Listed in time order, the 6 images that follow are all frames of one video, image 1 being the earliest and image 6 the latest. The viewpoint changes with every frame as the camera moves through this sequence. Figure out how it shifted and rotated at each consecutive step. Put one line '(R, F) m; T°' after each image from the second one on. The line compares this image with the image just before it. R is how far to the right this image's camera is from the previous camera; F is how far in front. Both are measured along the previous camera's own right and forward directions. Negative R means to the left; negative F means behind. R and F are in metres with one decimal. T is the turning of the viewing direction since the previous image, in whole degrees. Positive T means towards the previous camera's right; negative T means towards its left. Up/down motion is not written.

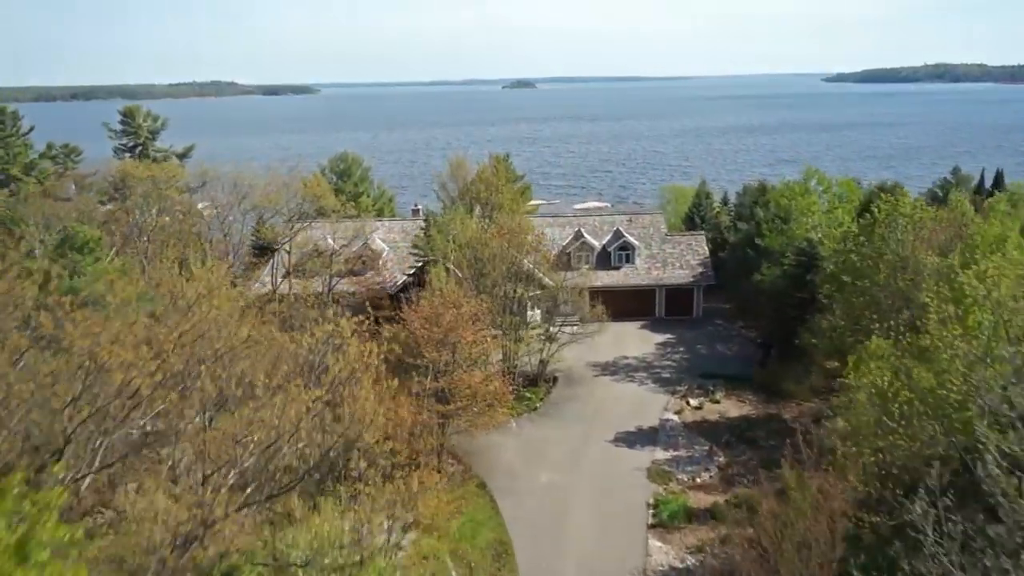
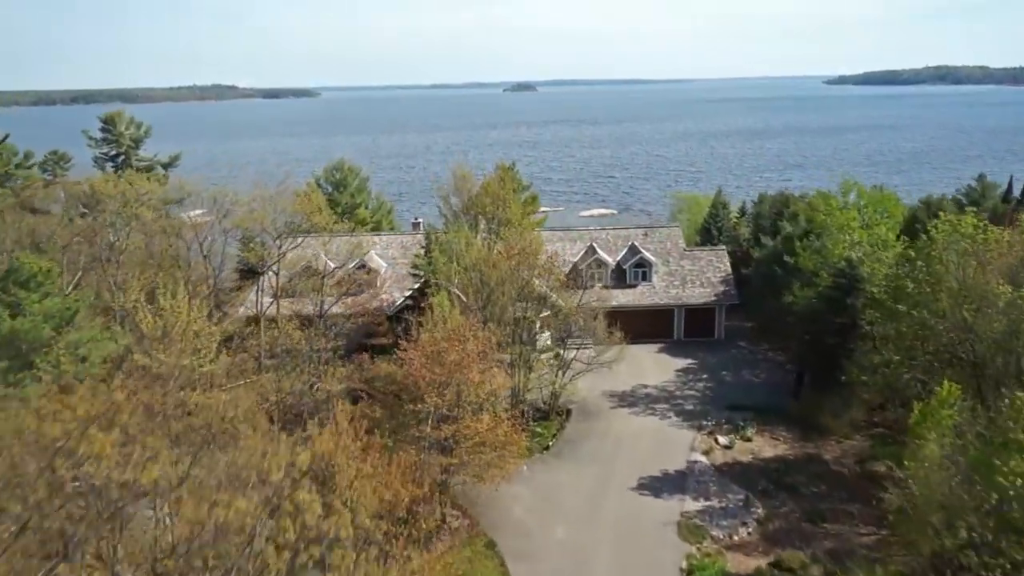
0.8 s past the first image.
(-0.3, +3.7) m; 0°
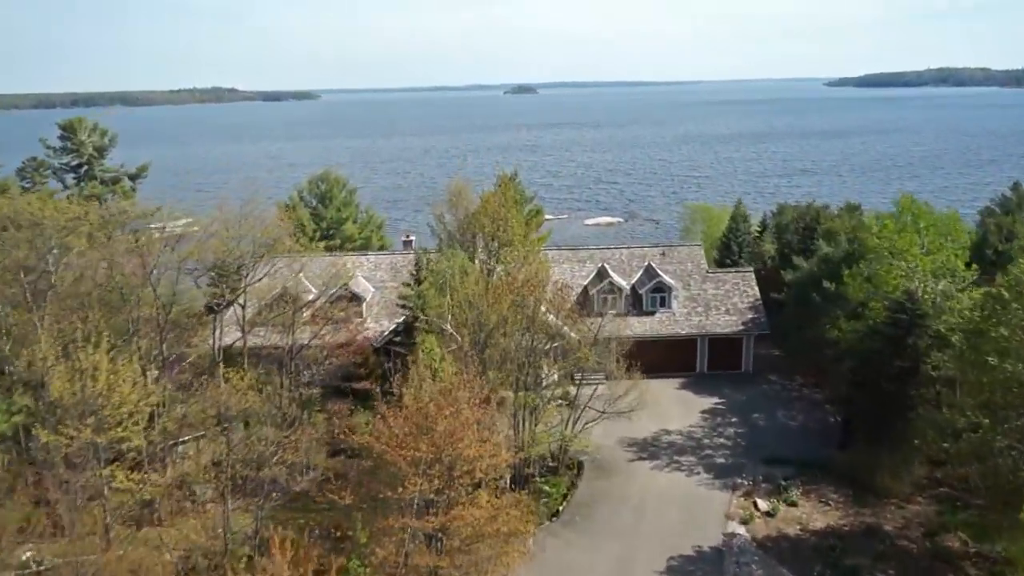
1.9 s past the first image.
(-0.1, +5.3) m; 0°
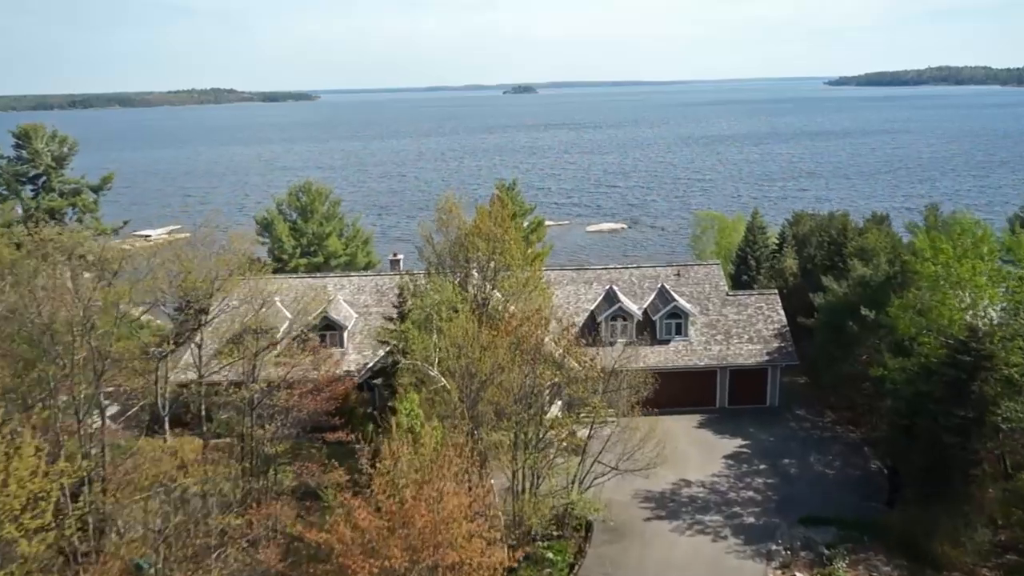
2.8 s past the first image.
(+0.1, +4.5) m; 0°
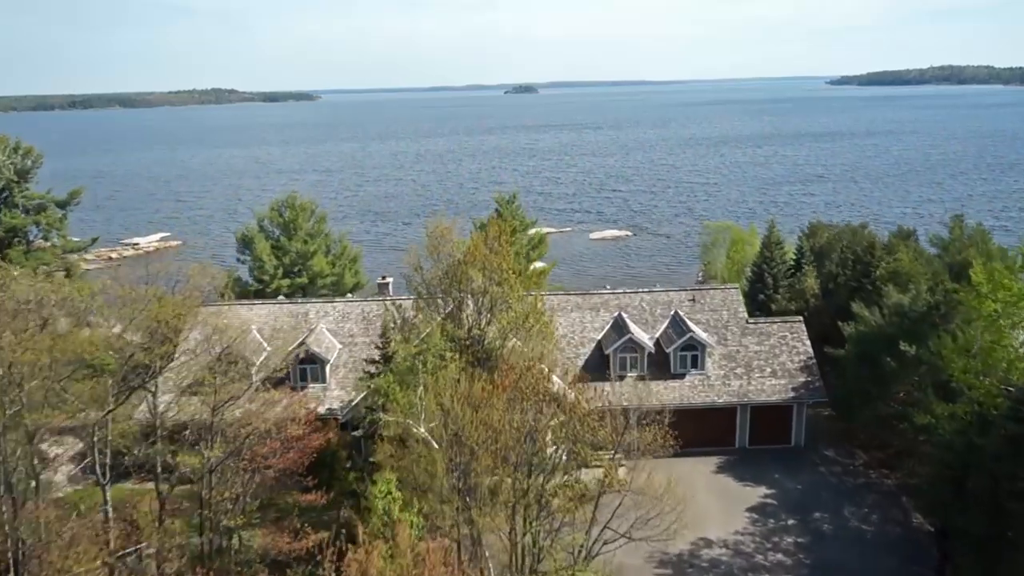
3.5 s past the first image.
(+0.1, +3.6) m; 0°
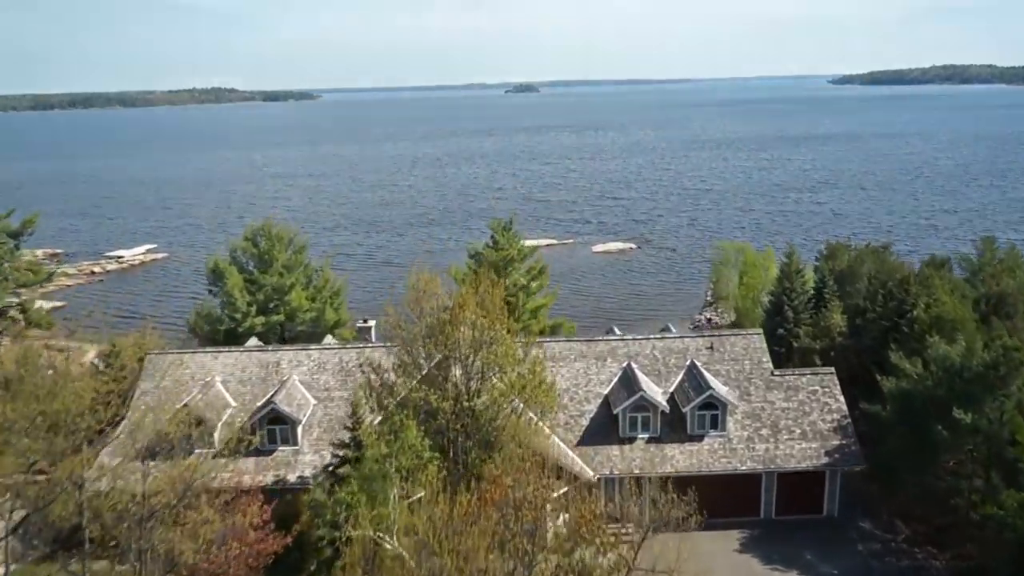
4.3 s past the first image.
(+0.2, +4.1) m; 0°
